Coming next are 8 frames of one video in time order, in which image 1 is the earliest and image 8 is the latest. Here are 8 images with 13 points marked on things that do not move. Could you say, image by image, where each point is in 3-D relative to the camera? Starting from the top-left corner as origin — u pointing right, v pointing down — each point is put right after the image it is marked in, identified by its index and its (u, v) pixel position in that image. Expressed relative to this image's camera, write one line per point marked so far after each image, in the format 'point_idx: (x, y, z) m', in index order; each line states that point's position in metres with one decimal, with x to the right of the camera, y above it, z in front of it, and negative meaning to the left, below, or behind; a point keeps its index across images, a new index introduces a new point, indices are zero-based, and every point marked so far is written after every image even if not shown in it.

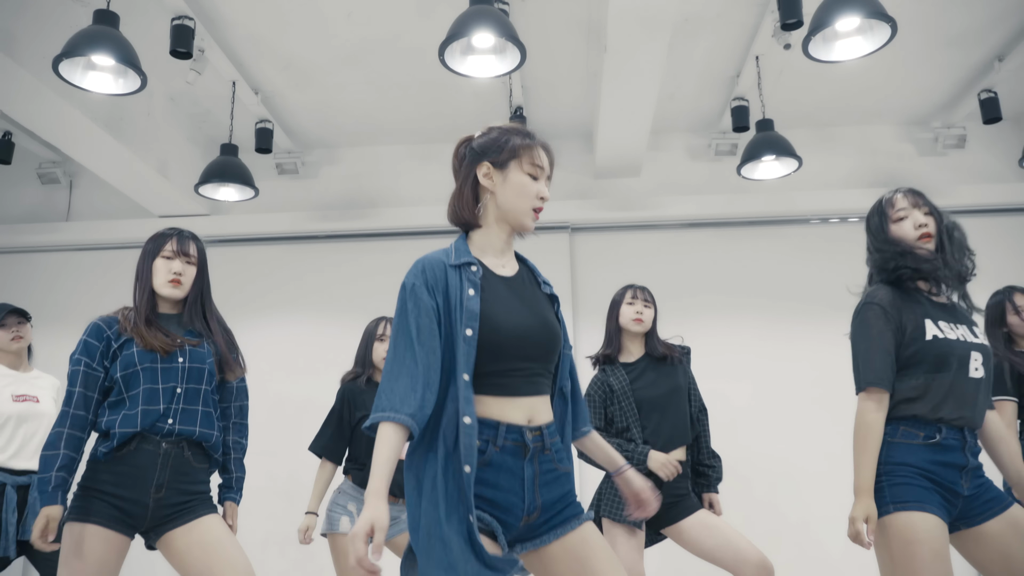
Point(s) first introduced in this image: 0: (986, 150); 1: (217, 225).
0: (+2.8, +0.8, +5.0) m
1: (-1.8, +0.4, +5.1) m
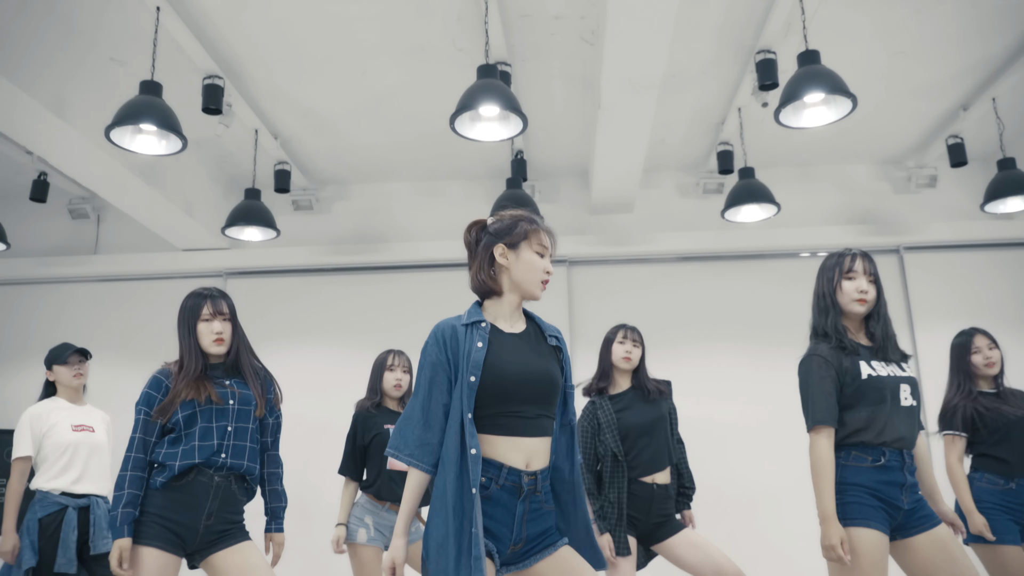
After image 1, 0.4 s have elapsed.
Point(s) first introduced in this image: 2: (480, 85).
0: (+2.8, +0.6, +5.3) m
1: (-1.8, +0.2, +5.4) m
2: (-0.1, +0.8, +3.2) m
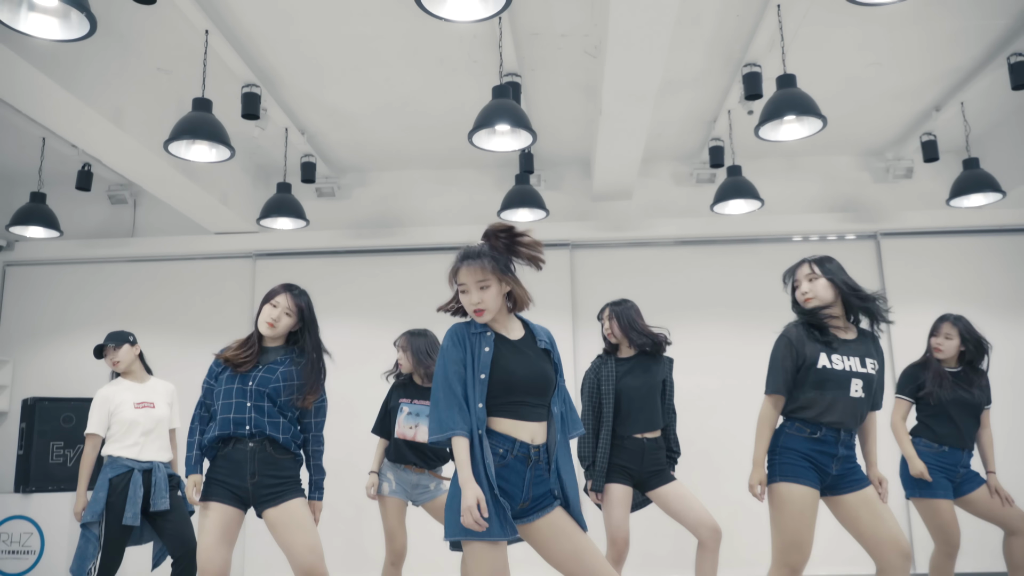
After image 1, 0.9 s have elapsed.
0: (+2.9, +0.7, +5.8) m
1: (-1.7, +0.3, +5.9) m
2: (-0.1, +0.8, +3.6) m
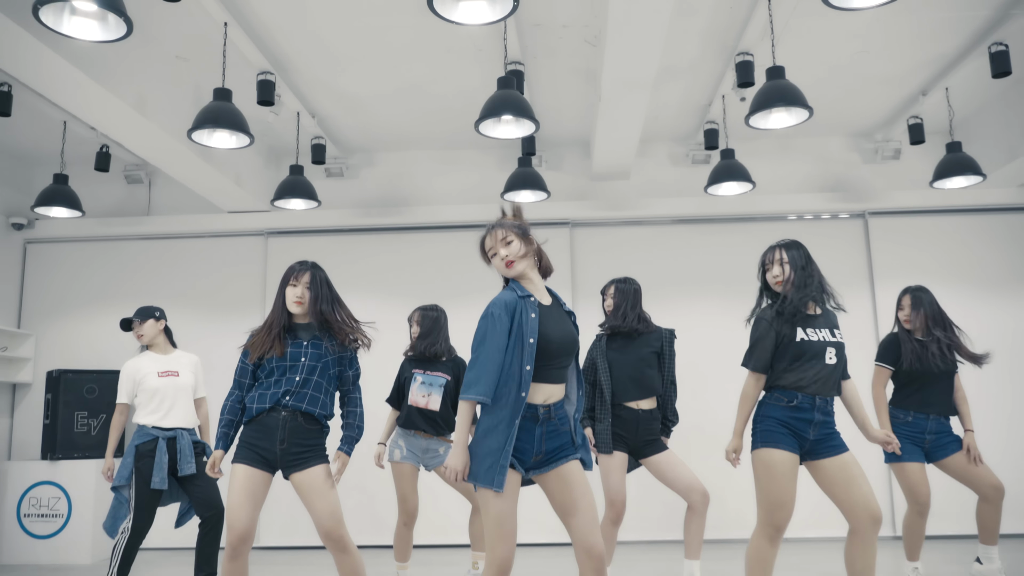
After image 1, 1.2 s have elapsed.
0: (+2.9, +0.9, +6.0) m
1: (-1.7, +0.5, +6.1) m
2: (-0.1, +0.9, +3.8) m
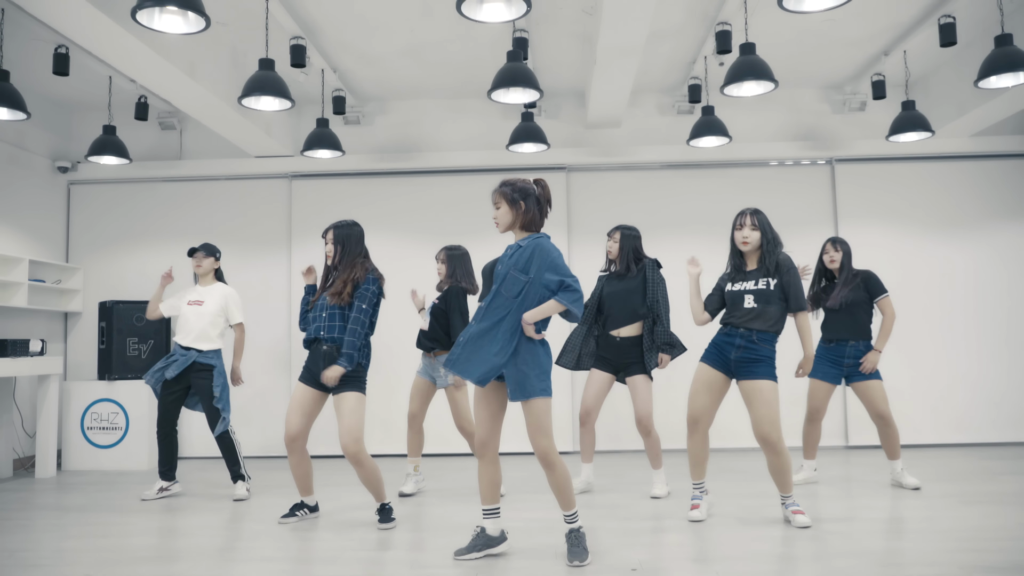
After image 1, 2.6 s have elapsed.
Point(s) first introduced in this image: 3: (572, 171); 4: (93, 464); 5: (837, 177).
0: (+2.9, +1.4, +6.6) m
1: (-1.7, +1.0, +6.7) m
2: (0.0, +1.2, +4.4) m
3: (+0.5, +0.9, +6.6) m
4: (-3.0, -1.3, +6.1) m
5: (+2.5, +0.9, +6.5) m
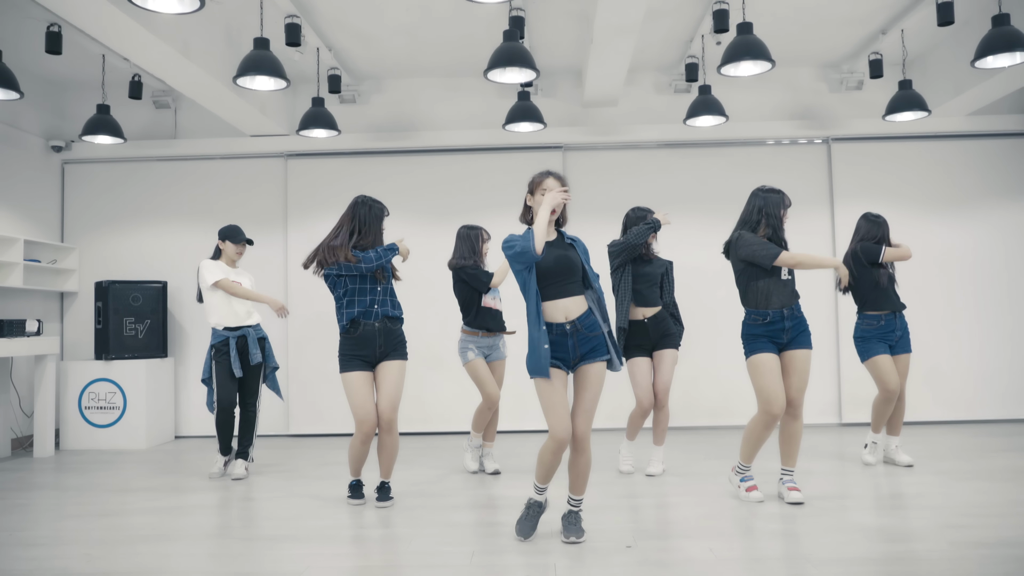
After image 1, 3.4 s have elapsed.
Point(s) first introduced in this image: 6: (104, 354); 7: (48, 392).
0: (+2.9, +1.6, +6.6) m
1: (-1.7, +1.2, +6.7) m
2: (0.0, +1.3, +4.4) m
3: (+0.4, +1.1, +6.6) m
4: (-3.1, -1.1, +6.1) m
5: (+2.5, +1.0, +6.5) m
6: (-3.0, -0.5, +6.1) m
7: (-3.3, -0.7, +5.9) m
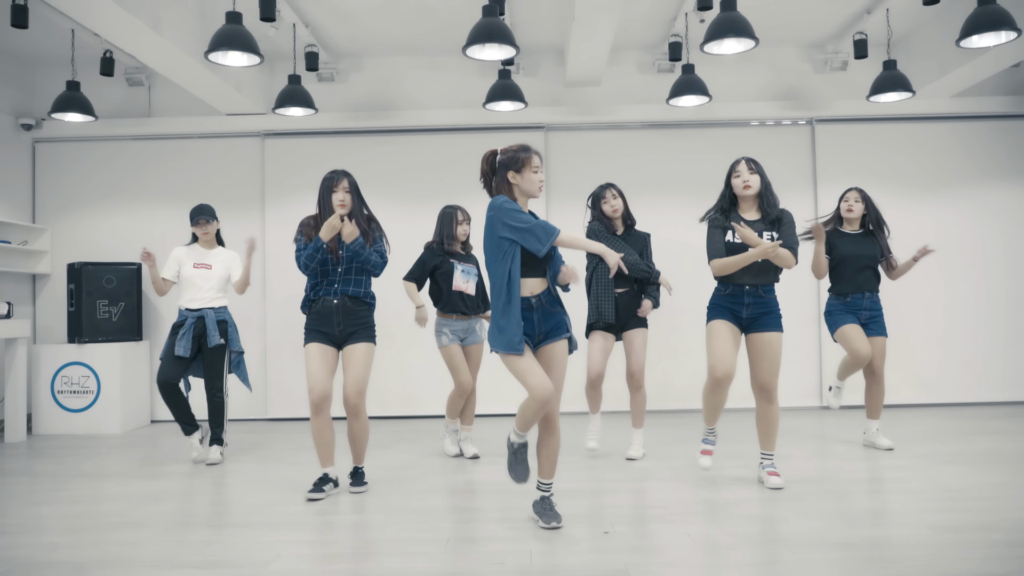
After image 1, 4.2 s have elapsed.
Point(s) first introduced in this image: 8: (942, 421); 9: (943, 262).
0: (+2.7, +1.7, +6.5) m
1: (-1.9, +1.3, +6.5) m
2: (-0.1, +1.3, +4.3) m
3: (+0.3, +1.2, +6.5) m
4: (-3.2, -1.0, +6.0) m
5: (+2.3, +1.2, +6.4) m
6: (-3.1, -0.4, +6.0) m
7: (-3.4, -0.6, +5.8) m
8: (+2.8, -0.9, +5.6) m
9: (+3.3, +0.2, +6.4) m
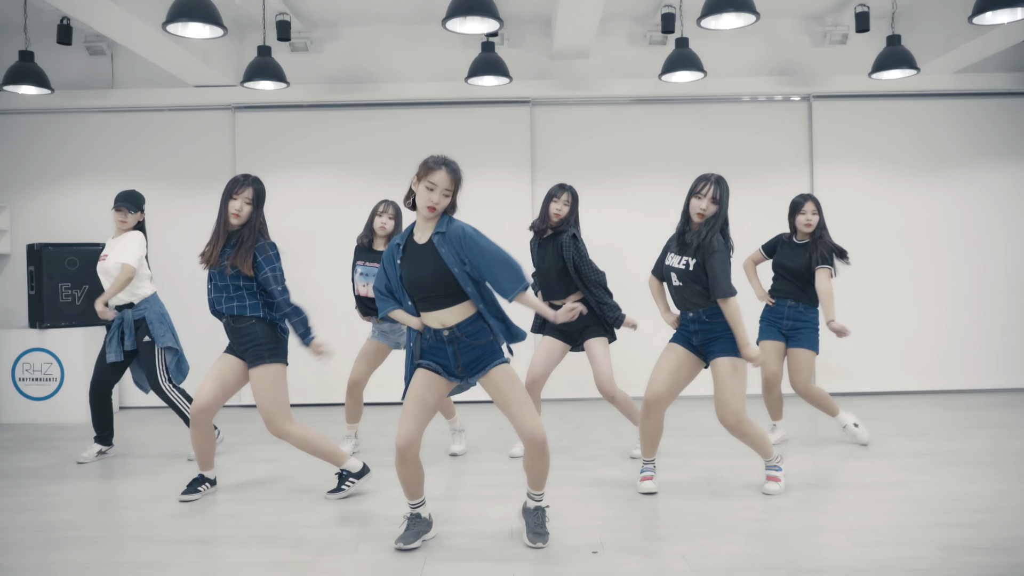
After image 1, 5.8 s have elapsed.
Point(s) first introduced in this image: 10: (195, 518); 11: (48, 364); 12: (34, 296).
0: (+2.6, +1.8, +6.2) m
1: (-2.0, +1.4, +6.2) m
2: (-0.2, +1.4, +4.0) m
3: (+0.2, +1.4, +6.2) m
4: (-3.3, -0.9, +5.7) m
5: (+2.2, +1.3, +6.2) m
6: (-3.2, -0.2, +5.7) m
7: (-3.5, -0.5, +5.5) m
8: (+2.7, -0.8, +5.4) m
9: (+3.1, +0.3, +6.2) m
10: (-1.3, -0.9, +3.4) m
11: (-3.2, -0.5, +5.7) m
12: (-3.2, -0.1, +5.7) m
